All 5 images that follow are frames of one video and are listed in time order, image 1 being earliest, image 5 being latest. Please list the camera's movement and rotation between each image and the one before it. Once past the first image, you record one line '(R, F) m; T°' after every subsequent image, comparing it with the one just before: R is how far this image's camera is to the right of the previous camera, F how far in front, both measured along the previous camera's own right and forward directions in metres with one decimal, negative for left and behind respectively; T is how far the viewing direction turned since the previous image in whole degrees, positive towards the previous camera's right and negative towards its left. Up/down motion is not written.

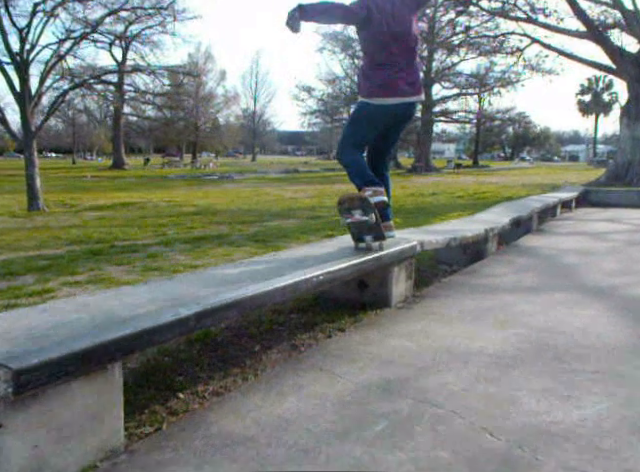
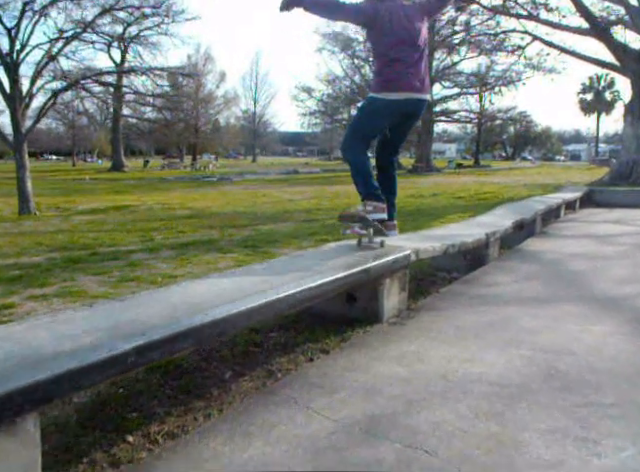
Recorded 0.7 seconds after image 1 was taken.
(+0.1, +0.4) m; 0°
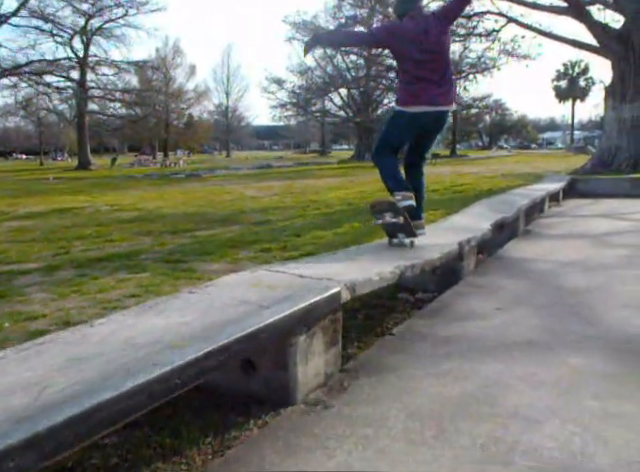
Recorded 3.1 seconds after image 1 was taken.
(+0.4, +1.3) m; +2°
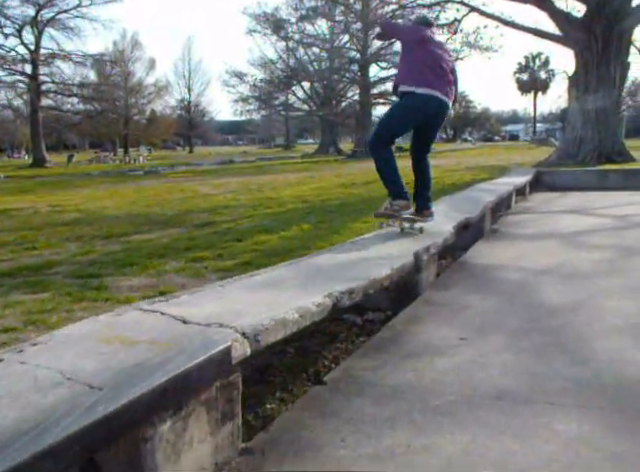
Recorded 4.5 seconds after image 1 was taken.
(+0.3, +0.8) m; +3°
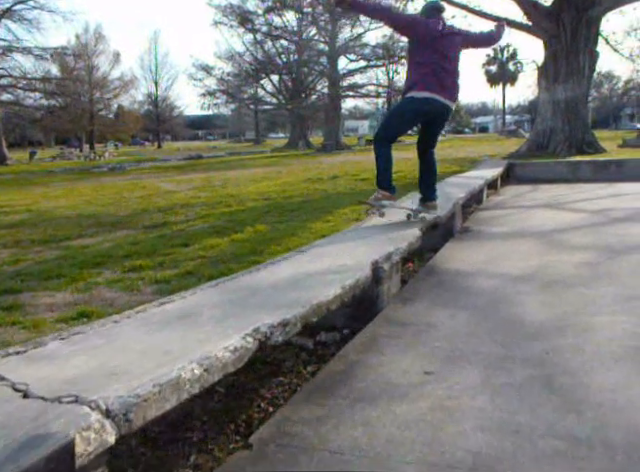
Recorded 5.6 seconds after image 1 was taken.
(+0.2, +0.5) m; +3°
